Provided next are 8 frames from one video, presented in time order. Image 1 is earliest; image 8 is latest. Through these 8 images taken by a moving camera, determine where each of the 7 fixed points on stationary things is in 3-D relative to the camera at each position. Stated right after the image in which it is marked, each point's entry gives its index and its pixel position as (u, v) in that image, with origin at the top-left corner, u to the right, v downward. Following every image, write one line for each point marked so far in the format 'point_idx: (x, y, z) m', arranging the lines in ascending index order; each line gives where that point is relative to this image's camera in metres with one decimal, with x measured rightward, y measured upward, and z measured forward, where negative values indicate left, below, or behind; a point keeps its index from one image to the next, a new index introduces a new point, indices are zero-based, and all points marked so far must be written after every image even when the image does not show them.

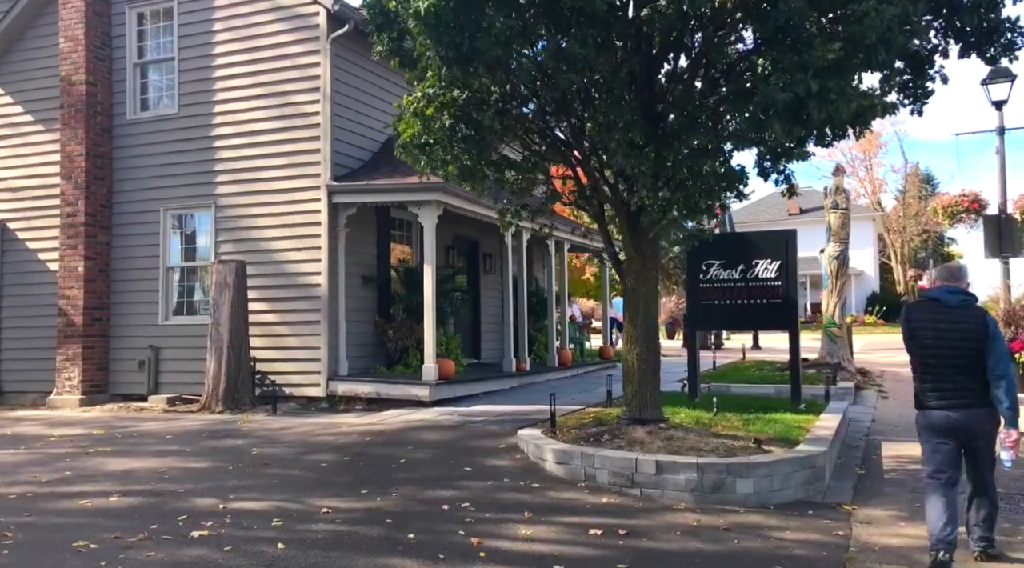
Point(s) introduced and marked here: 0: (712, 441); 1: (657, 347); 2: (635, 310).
0: (+1.9, -1.5, +8.9) m
1: (+1.5, -0.7, +9.5) m
2: (+1.3, -0.3, +9.5) m
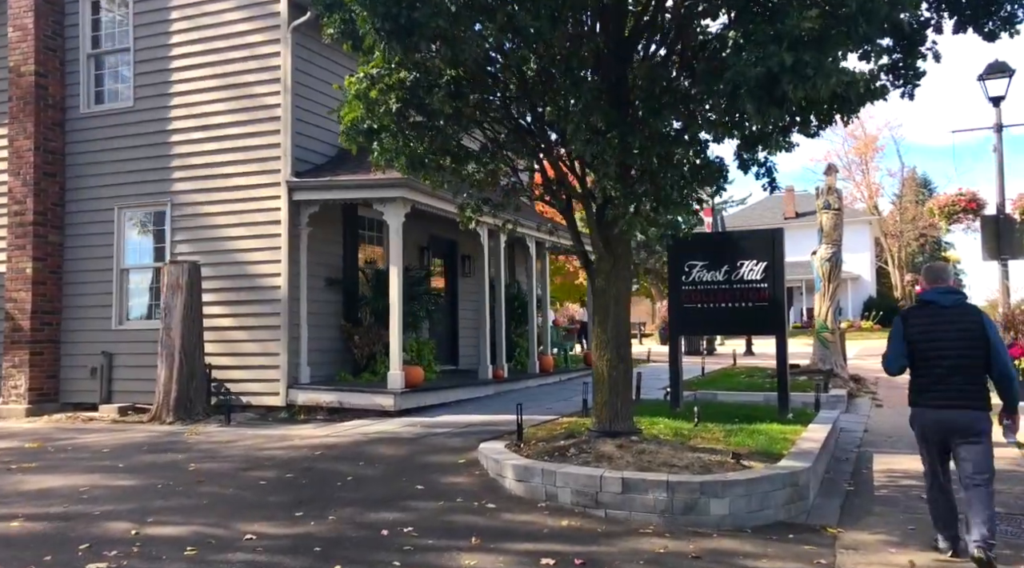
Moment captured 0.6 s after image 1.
0: (+1.5, -1.5, +8.2) m
1: (+1.1, -0.7, +8.7) m
2: (+0.9, -0.3, +8.8) m
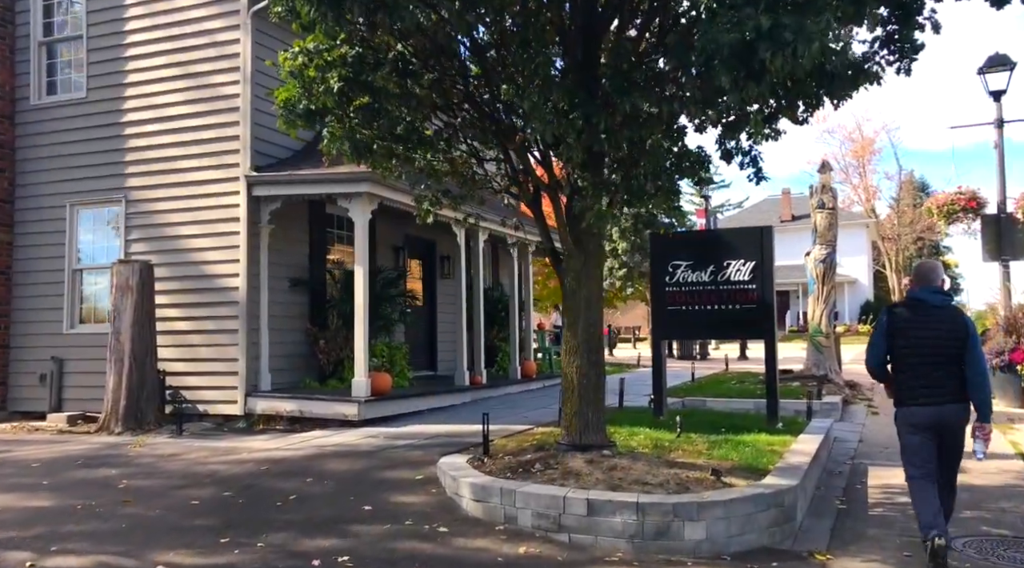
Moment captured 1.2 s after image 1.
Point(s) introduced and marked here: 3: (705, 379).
0: (+1.2, -1.5, +7.5) m
1: (+0.8, -0.7, +8.0) m
2: (+0.5, -0.3, +8.0) m
3: (+4.0, -2.0, +19.0) m
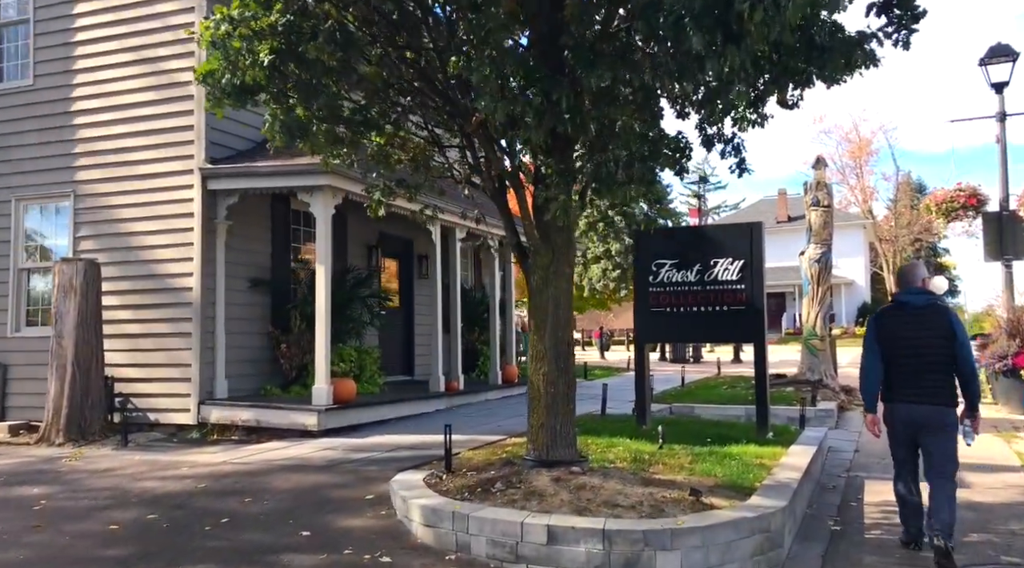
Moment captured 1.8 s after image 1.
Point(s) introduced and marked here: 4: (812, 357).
0: (+0.9, -1.5, +6.7) m
1: (+0.5, -0.7, +7.3) m
2: (+0.2, -0.3, +7.3) m
3: (+3.6, -2.0, +18.2) m
4: (+5.4, -1.3, +16.5) m
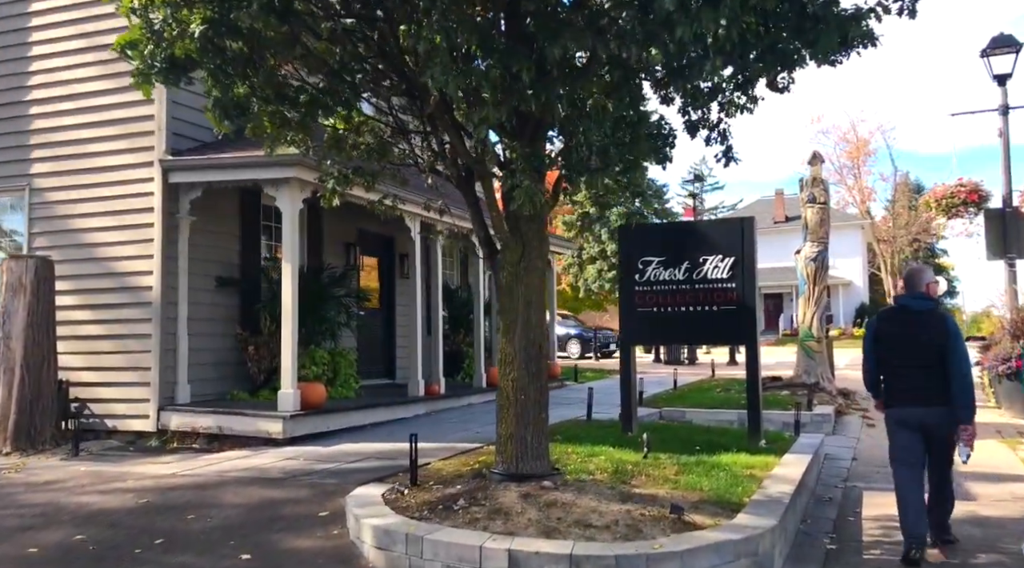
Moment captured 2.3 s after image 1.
0: (+0.7, -1.5, +6.1) m
1: (+0.2, -0.6, +6.7) m
2: (0.0, -0.2, +6.7) m
3: (+3.4, -2.0, +17.7) m
4: (+5.1, -1.3, +15.9) m
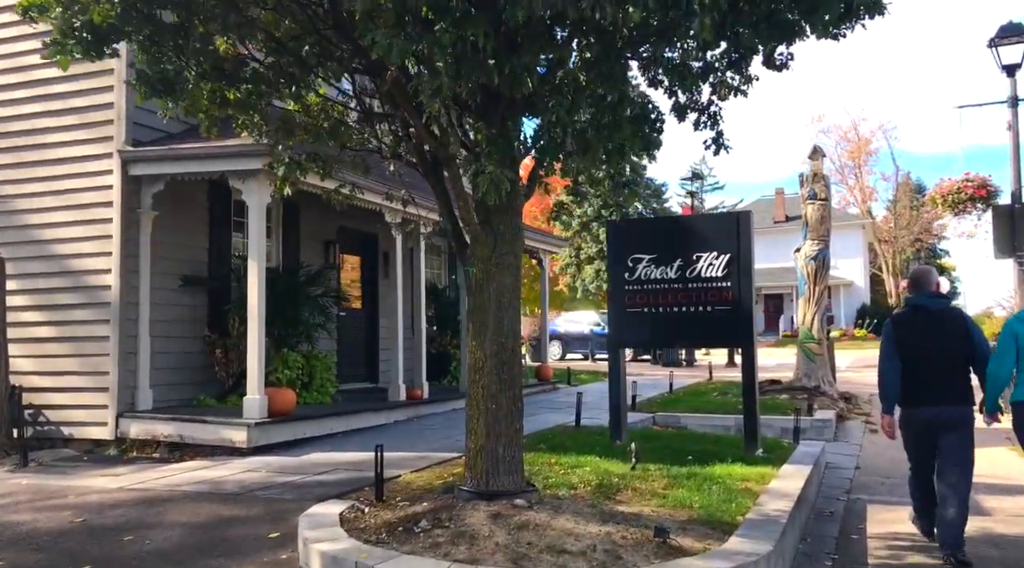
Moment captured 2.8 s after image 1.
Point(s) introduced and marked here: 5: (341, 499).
0: (+0.5, -1.5, +5.5) m
1: (0.0, -0.6, +6.1) m
2: (-0.2, -0.2, +6.1) m
3: (+3.2, -2.0, +17.0) m
4: (+4.9, -1.3, +15.3) m
5: (-1.2, -1.5, +6.7) m
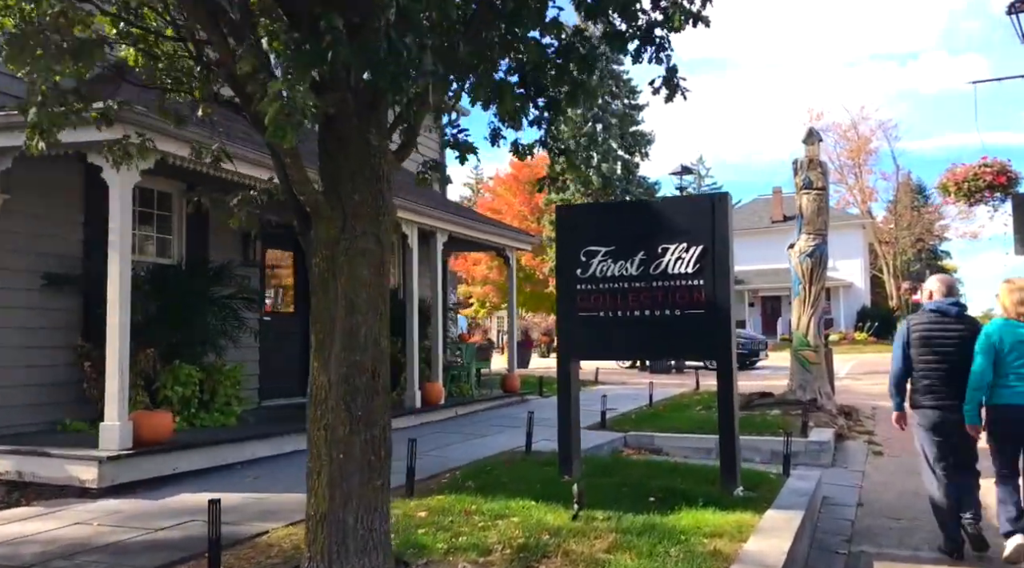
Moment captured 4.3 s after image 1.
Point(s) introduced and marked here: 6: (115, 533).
0: (-0.2, -1.5, +3.7) m
1: (-0.6, -0.6, +4.3) m
2: (-0.9, -0.2, +4.3) m
3: (+2.5, -2.0, +15.2) m
4: (+4.3, -1.3, +13.5) m
5: (-1.9, -1.5, +4.9) m
6: (-2.6, -1.6, +6.1) m
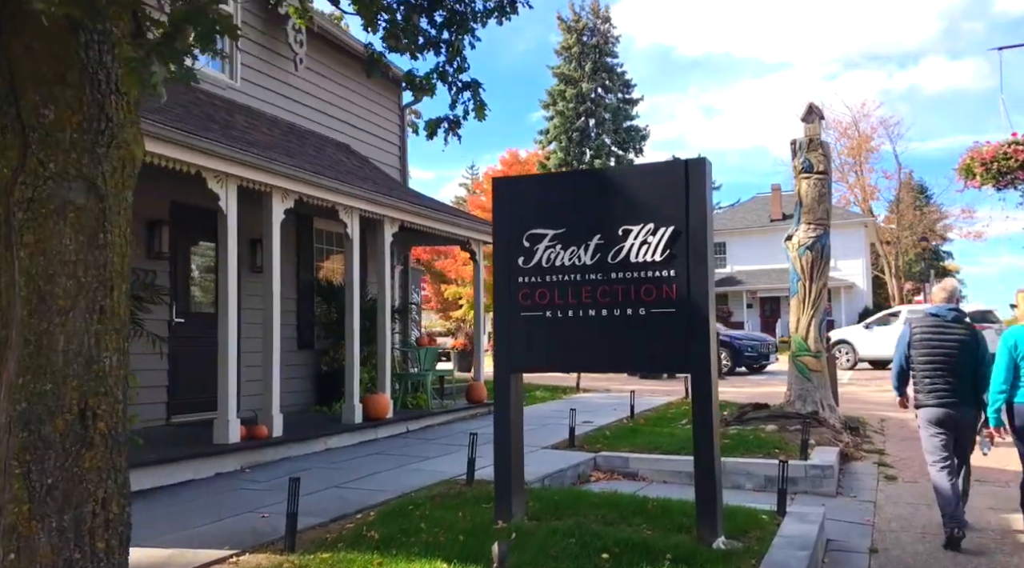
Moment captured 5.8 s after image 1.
0: (-0.7, -1.4, +2.0) m
1: (-1.2, -0.5, +2.6) m
2: (-1.4, -0.1, +2.6) m
3: (+2.0, -1.9, +13.5) m
4: (+3.7, -1.2, +11.7) m
5: (-2.4, -1.5, +3.2) m
6: (-3.1, -1.6, +4.3) m
